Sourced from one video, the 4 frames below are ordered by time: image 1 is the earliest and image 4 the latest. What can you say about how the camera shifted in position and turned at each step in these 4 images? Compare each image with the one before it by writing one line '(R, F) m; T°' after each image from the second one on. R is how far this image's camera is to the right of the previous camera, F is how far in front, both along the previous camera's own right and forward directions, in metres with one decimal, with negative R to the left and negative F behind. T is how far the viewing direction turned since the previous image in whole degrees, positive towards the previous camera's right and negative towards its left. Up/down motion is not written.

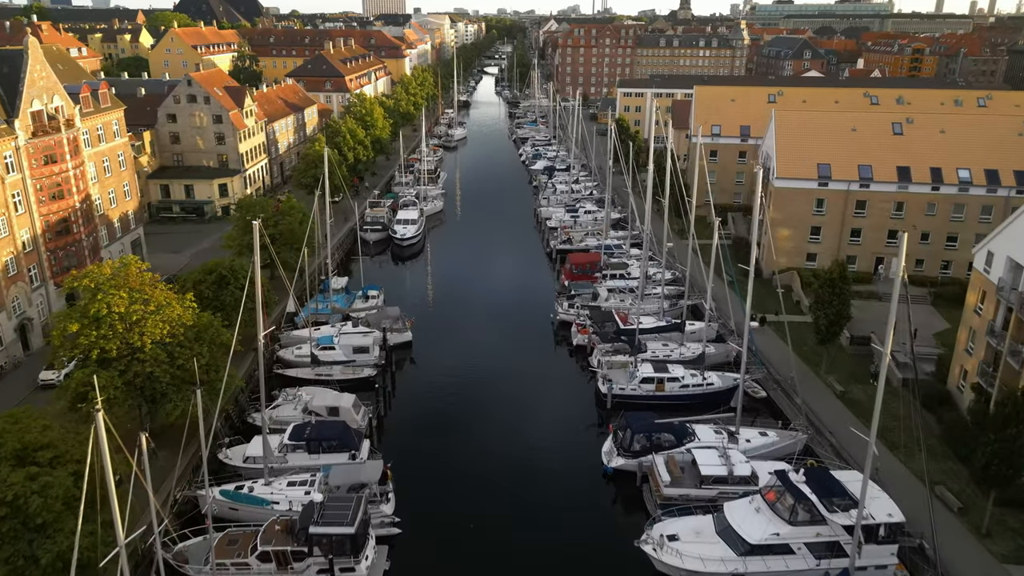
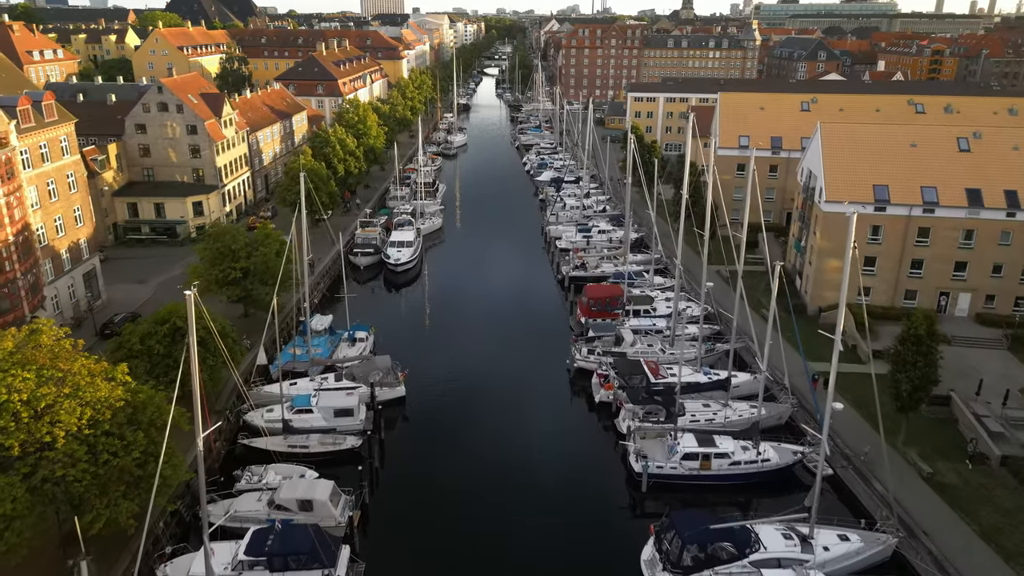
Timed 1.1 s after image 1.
(-0.5, +6.5) m; 0°
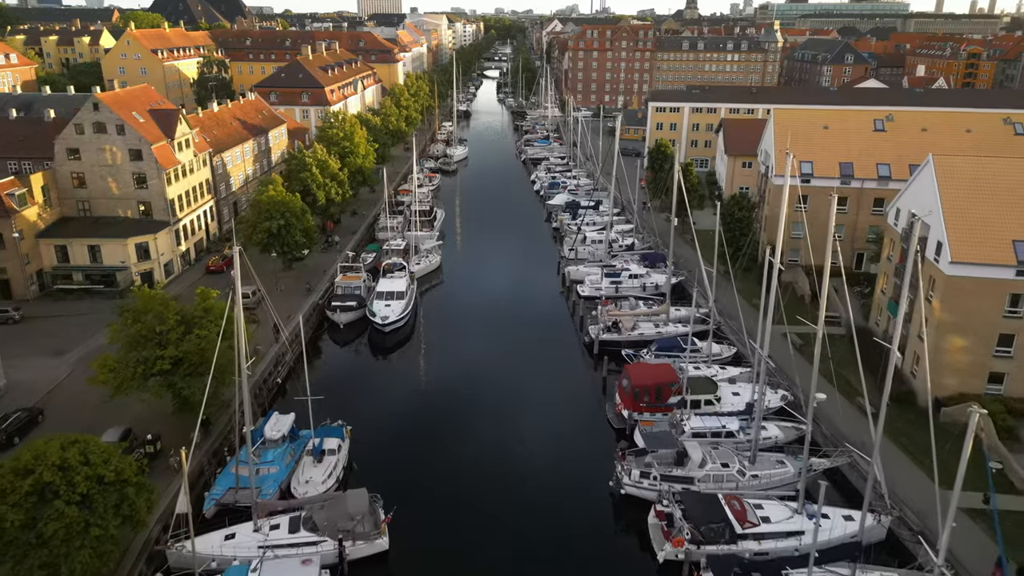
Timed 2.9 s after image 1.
(-0.9, +10.7) m; 0°
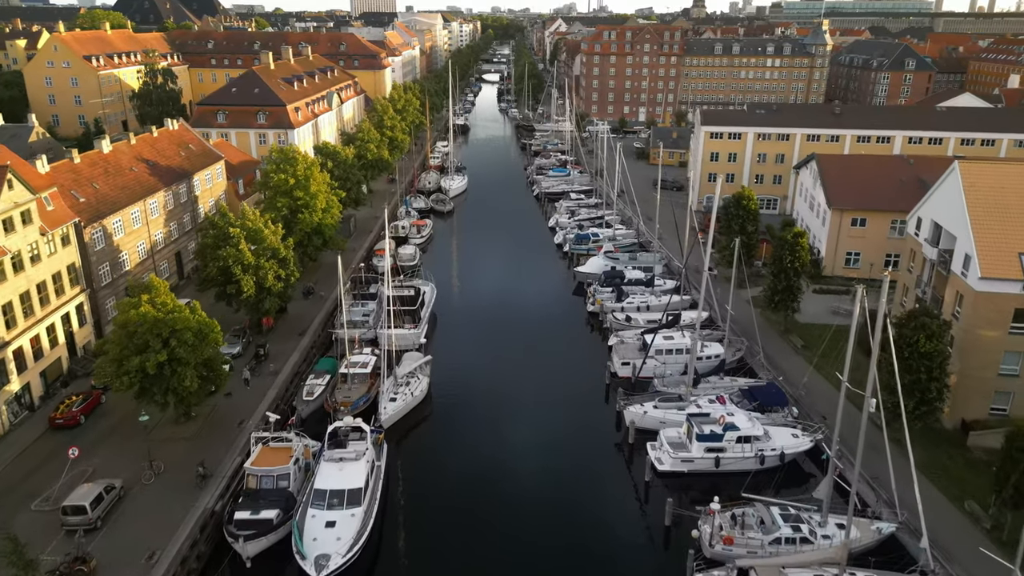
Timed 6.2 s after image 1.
(-1.4, +19.9) m; 0°
